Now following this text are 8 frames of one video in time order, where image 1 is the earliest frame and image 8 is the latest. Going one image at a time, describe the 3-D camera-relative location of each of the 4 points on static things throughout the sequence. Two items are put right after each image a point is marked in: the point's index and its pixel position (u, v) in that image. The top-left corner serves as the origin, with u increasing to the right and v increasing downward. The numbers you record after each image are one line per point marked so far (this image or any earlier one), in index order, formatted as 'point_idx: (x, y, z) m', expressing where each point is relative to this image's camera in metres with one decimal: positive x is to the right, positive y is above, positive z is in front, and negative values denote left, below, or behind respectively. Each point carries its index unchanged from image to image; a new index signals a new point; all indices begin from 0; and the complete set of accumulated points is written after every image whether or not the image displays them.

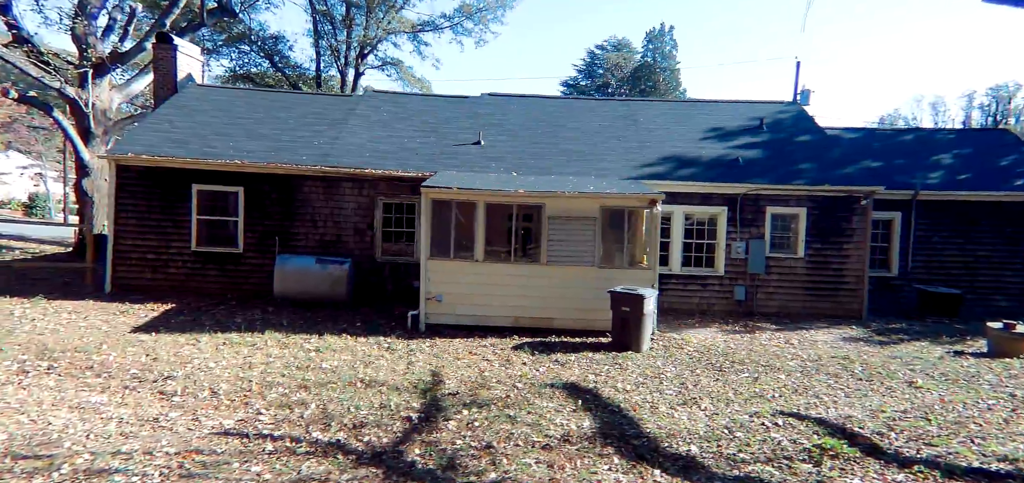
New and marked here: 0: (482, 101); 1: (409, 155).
0: (-0.7, +3.2, +14.7) m
1: (-1.9, +1.6, +12.0) m
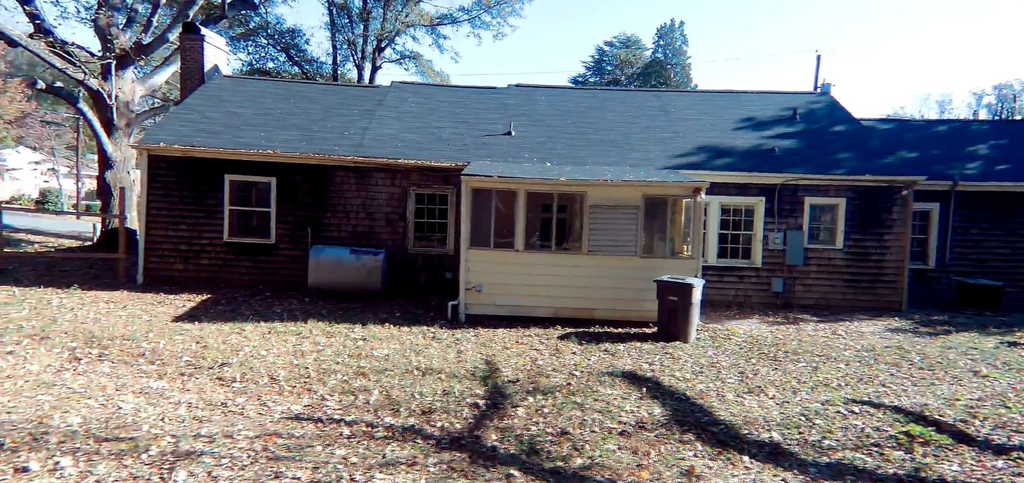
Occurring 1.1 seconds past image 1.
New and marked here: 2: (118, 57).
0: (-0.1, +3.3, +14.6) m
1: (-1.3, +1.8, +11.9) m
2: (-9.8, +4.6, +16.4) m
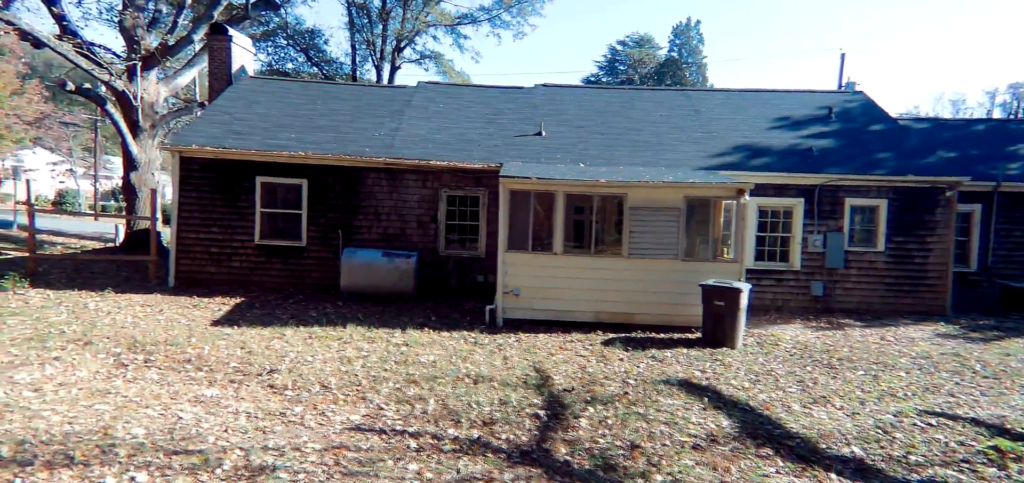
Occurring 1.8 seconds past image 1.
0: (+0.6, +3.3, +14.4) m
1: (-0.7, +1.7, +11.8) m
2: (-9.2, +4.6, +16.4) m
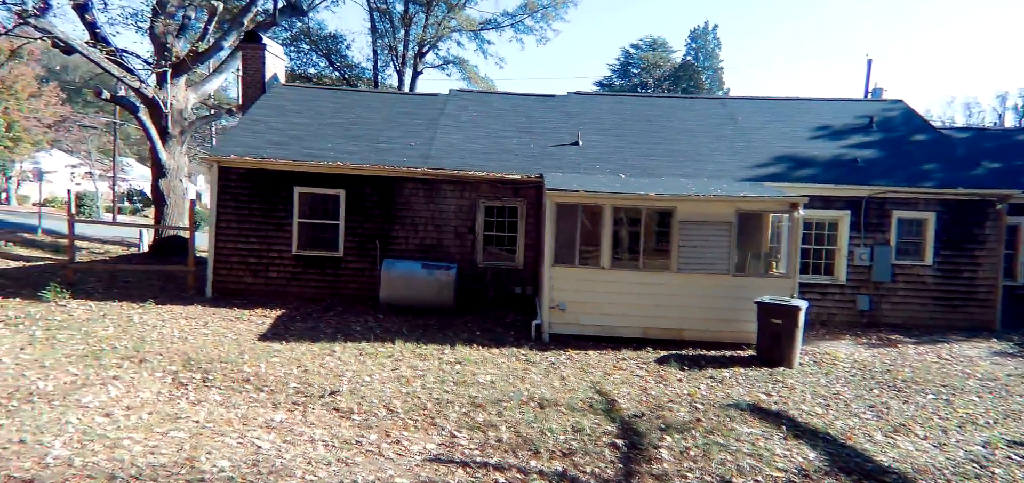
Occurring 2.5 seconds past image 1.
0: (+1.3, +3.1, +14.3) m
1: (0.0, +1.5, +11.7) m
2: (-8.4, +4.4, +16.4) m
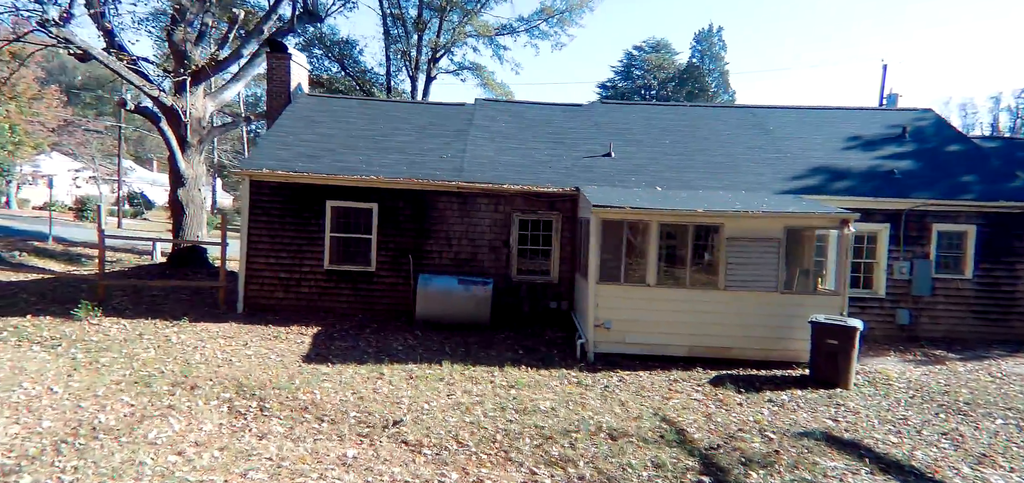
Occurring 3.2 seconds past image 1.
0: (+1.8, +2.8, +14.2) m
1: (+0.5, +1.3, +11.6) m
2: (-7.9, +4.1, +16.2) m
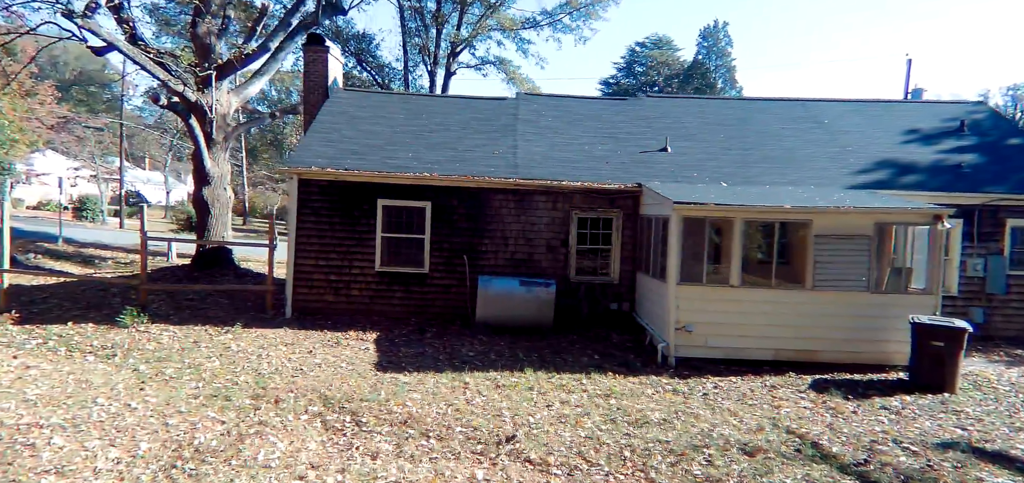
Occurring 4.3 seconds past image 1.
0: (+2.7, +2.9, +13.8) m
1: (+1.5, +1.3, +11.1) m
2: (-7.0, +4.1, +15.7) m
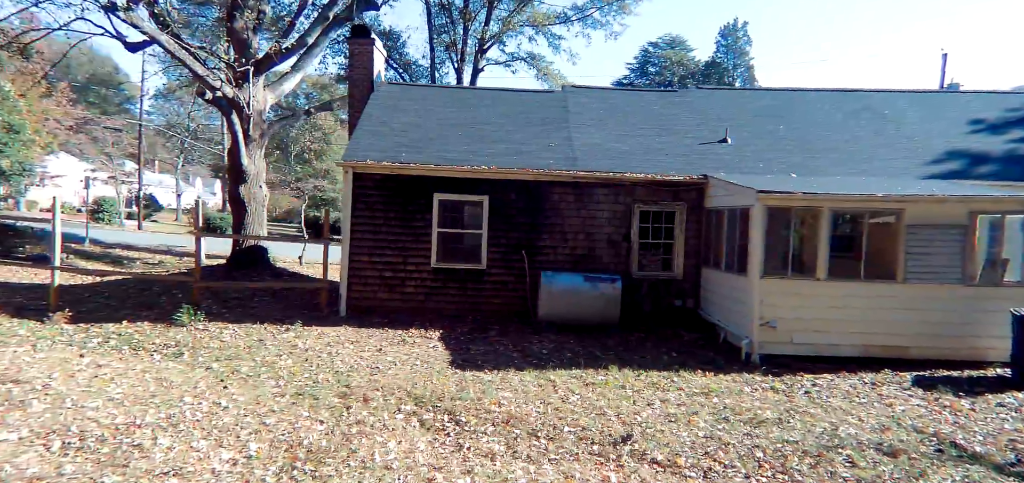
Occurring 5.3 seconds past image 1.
0: (+3.7, +3.0, +13.4) m
1: (+2.4, +1.4, +10.8) m
2: (-6.0, +4.2, +15.4) m
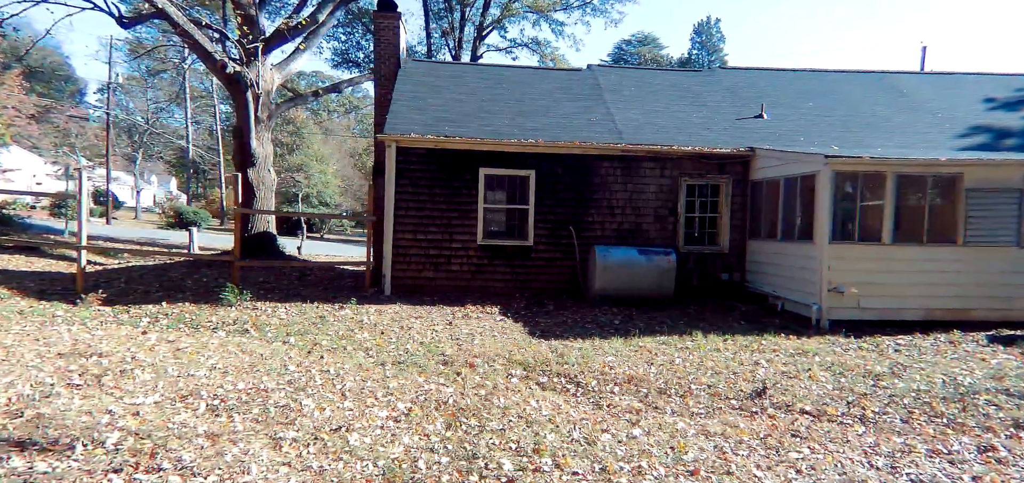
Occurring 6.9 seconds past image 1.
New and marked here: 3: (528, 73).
0: (+4.2, +3.4, +13.5) m
1: (+3.1, +1.8, +10.8) m
2: (-5.6, +4.5, +14.9) m
3: (+0.3, +3.3, +12.8) m
